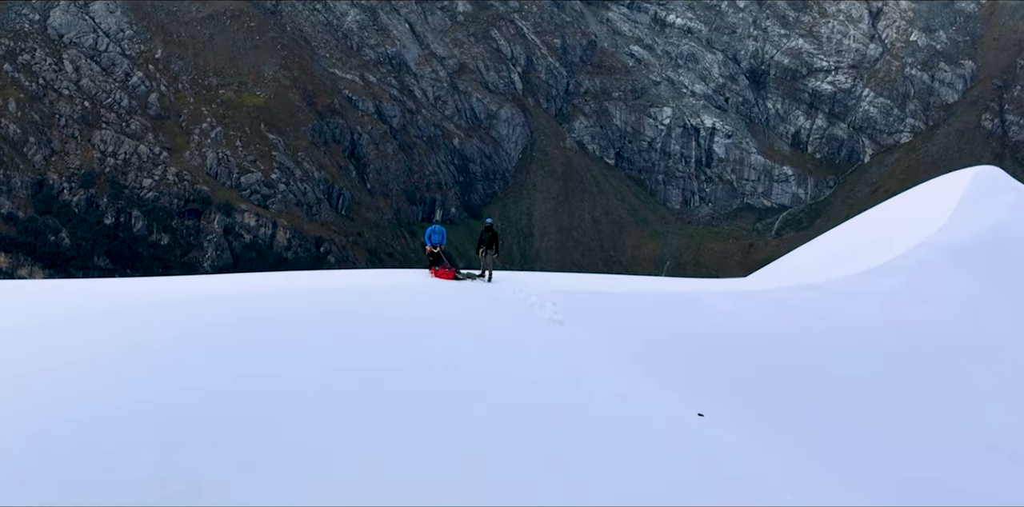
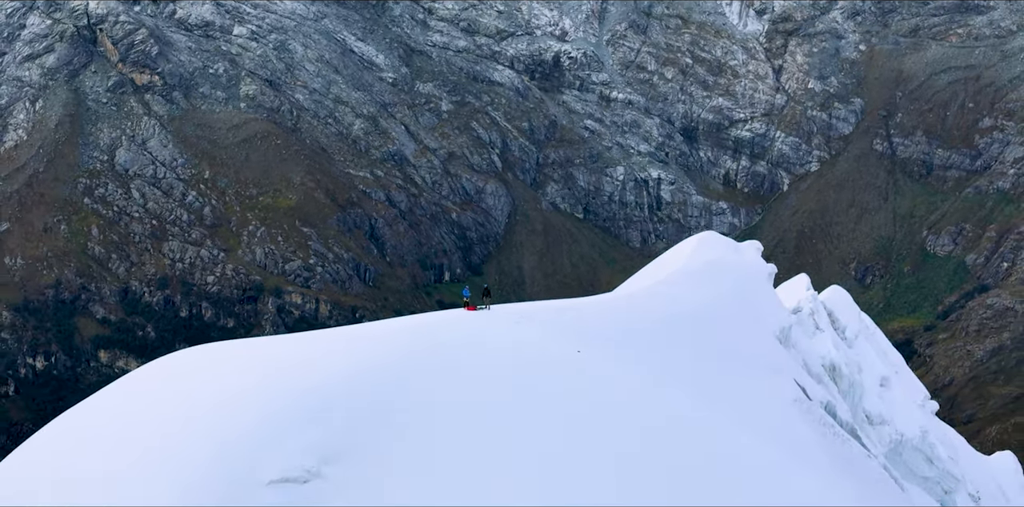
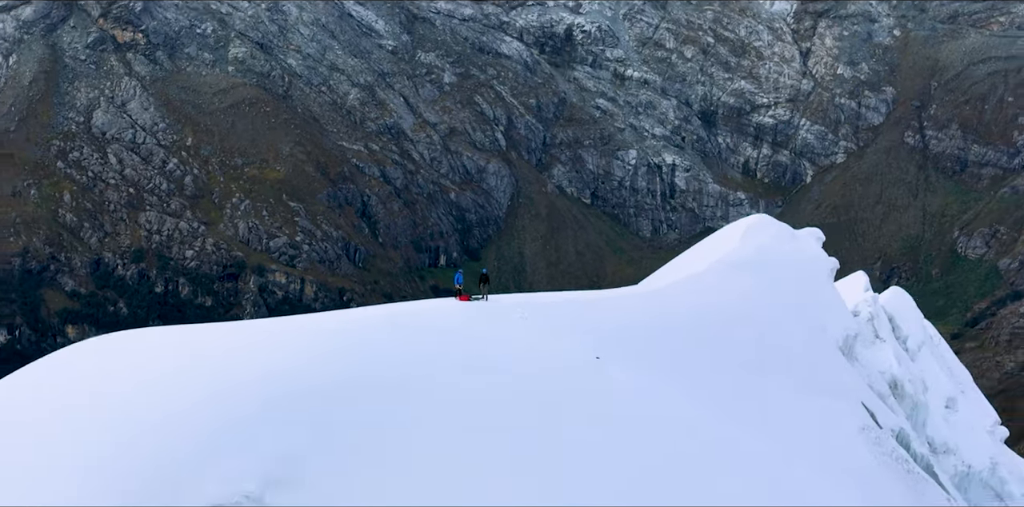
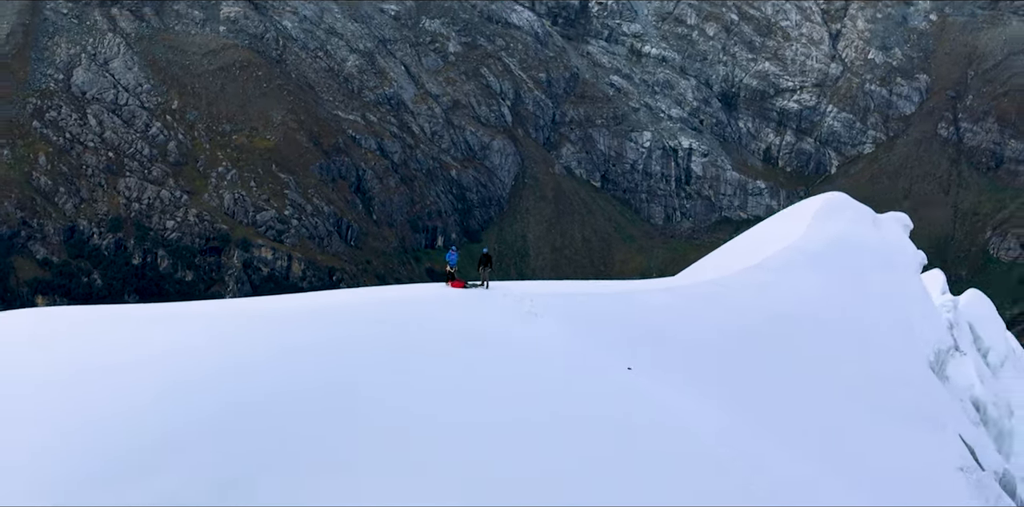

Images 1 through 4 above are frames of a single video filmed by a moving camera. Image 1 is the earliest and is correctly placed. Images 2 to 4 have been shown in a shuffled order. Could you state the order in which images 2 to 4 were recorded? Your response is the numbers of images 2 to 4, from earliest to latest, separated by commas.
4, 3, 2
